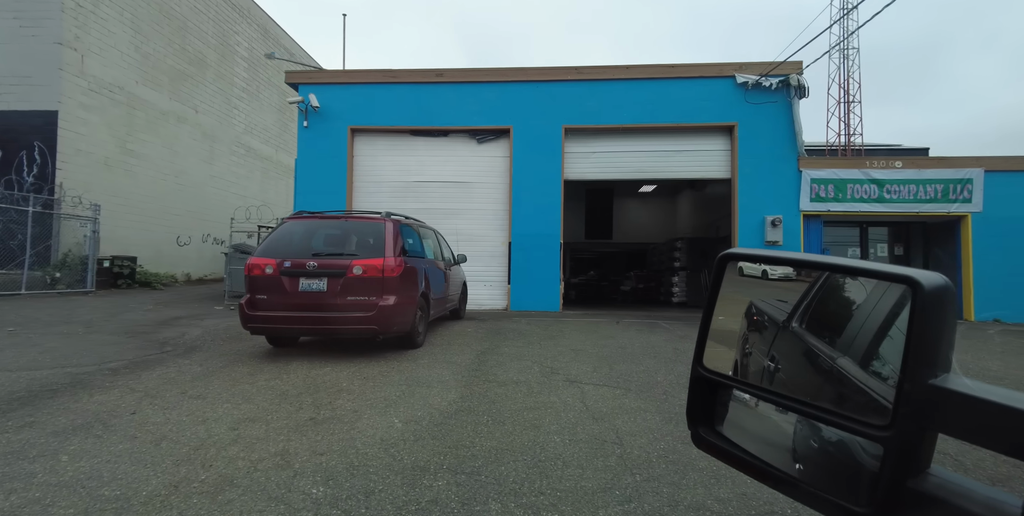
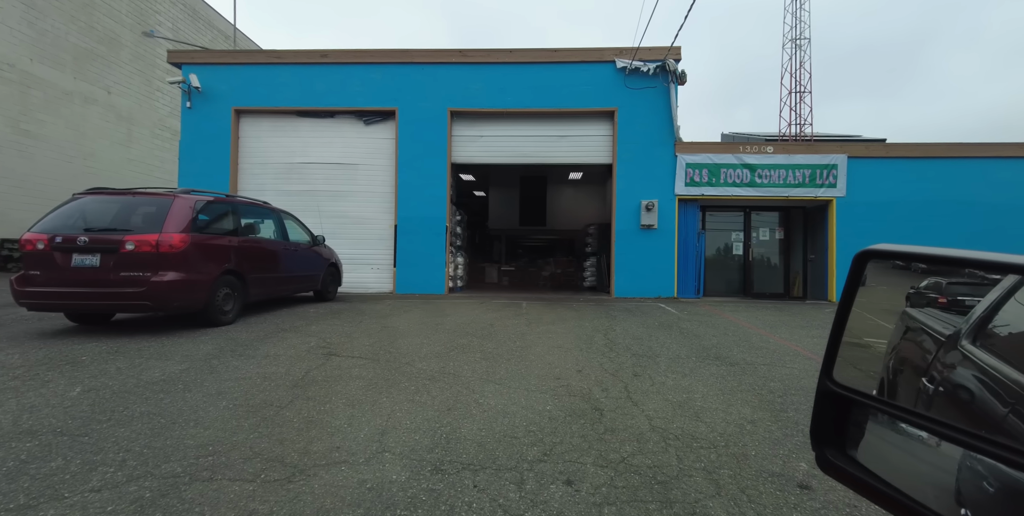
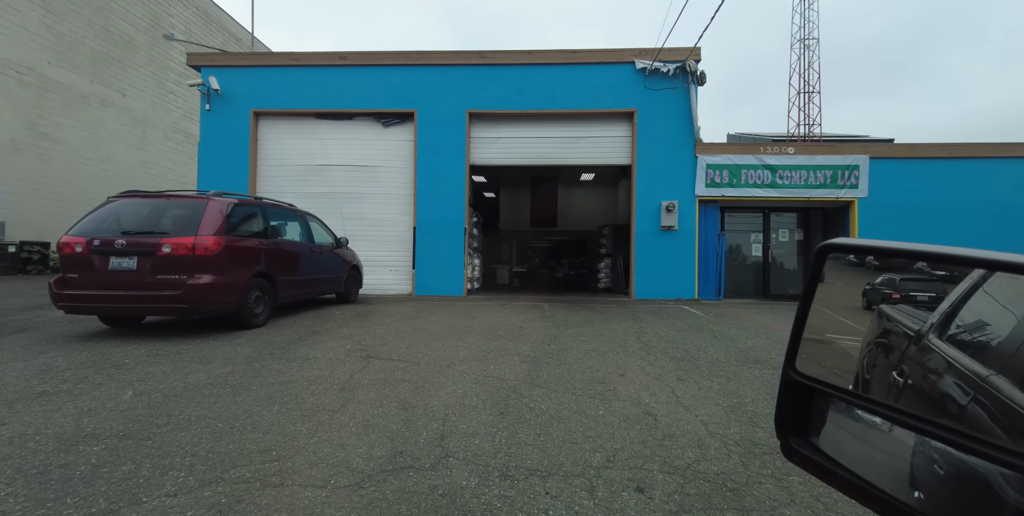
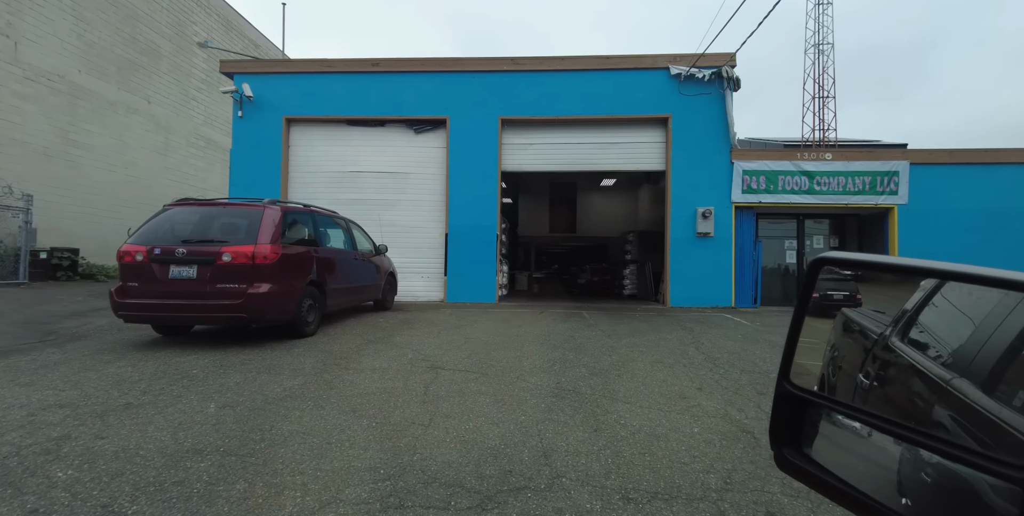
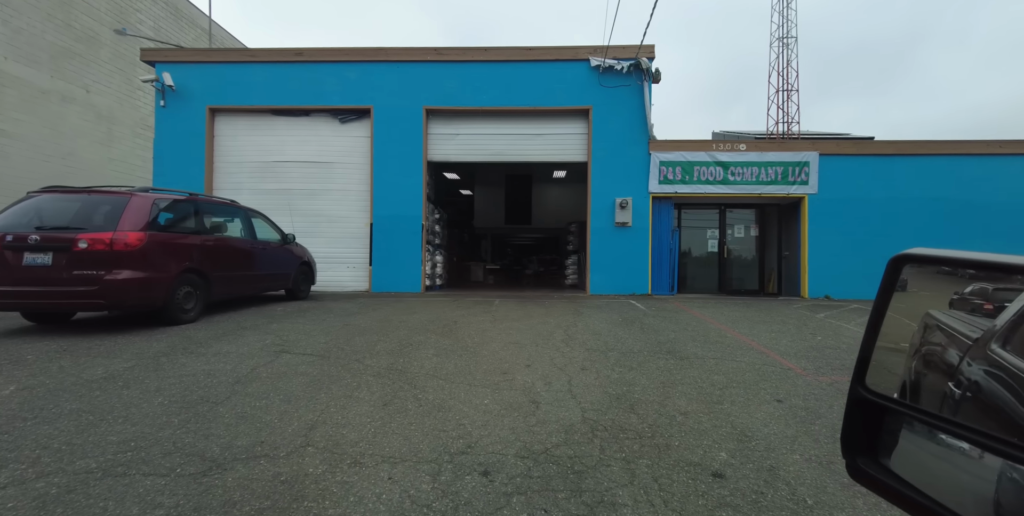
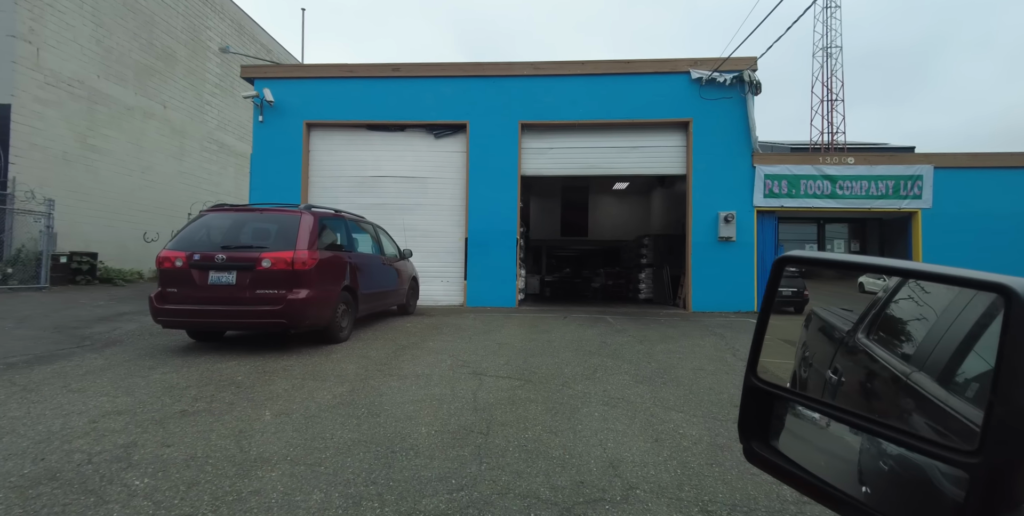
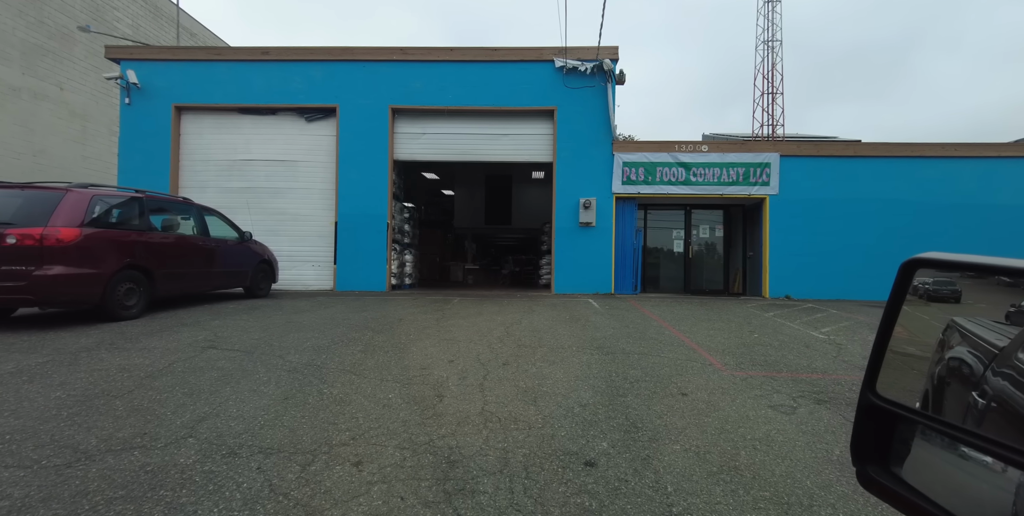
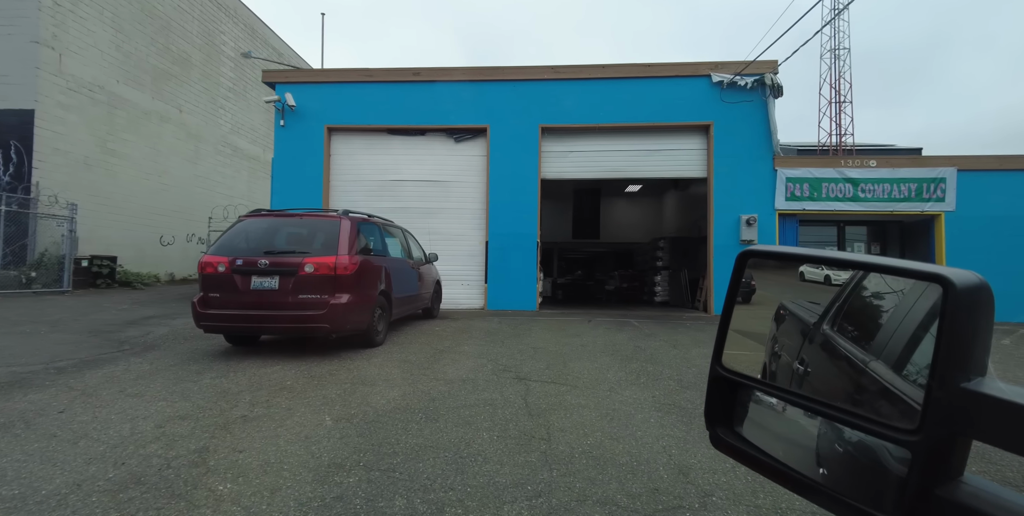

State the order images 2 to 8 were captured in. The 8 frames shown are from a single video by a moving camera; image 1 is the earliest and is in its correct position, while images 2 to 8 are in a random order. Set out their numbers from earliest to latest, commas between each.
8, 6, 4, 3, 2, 5, 7
